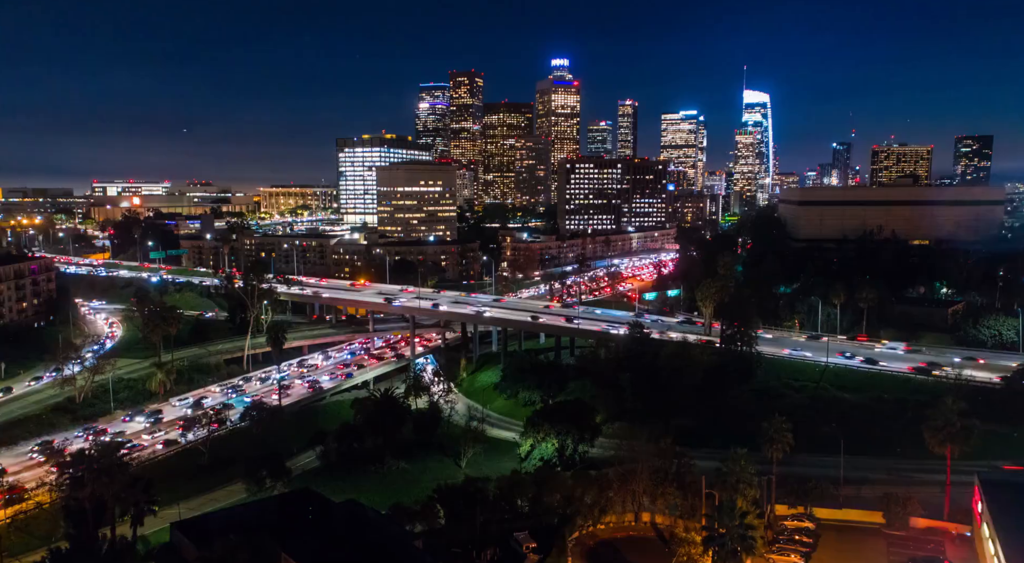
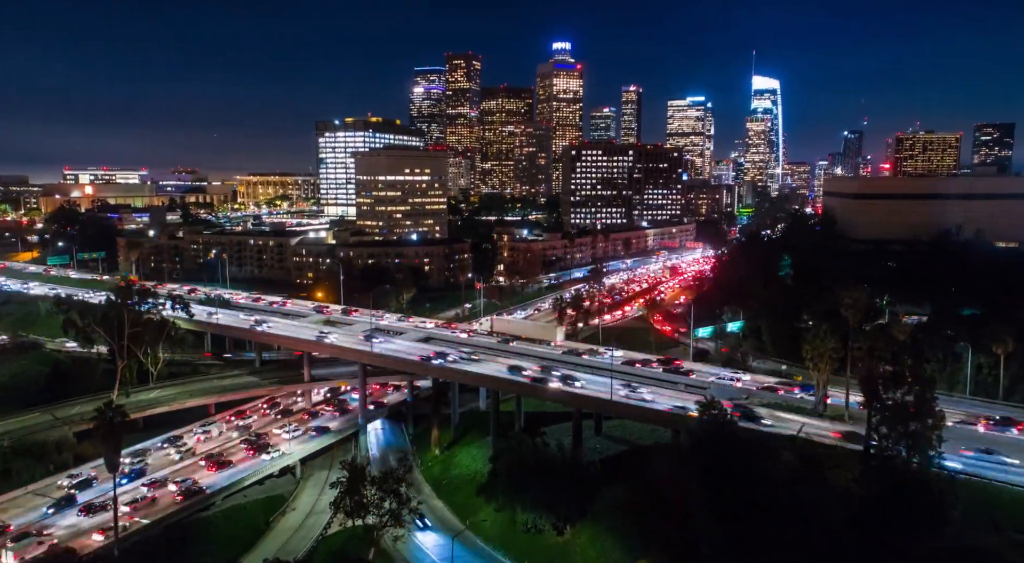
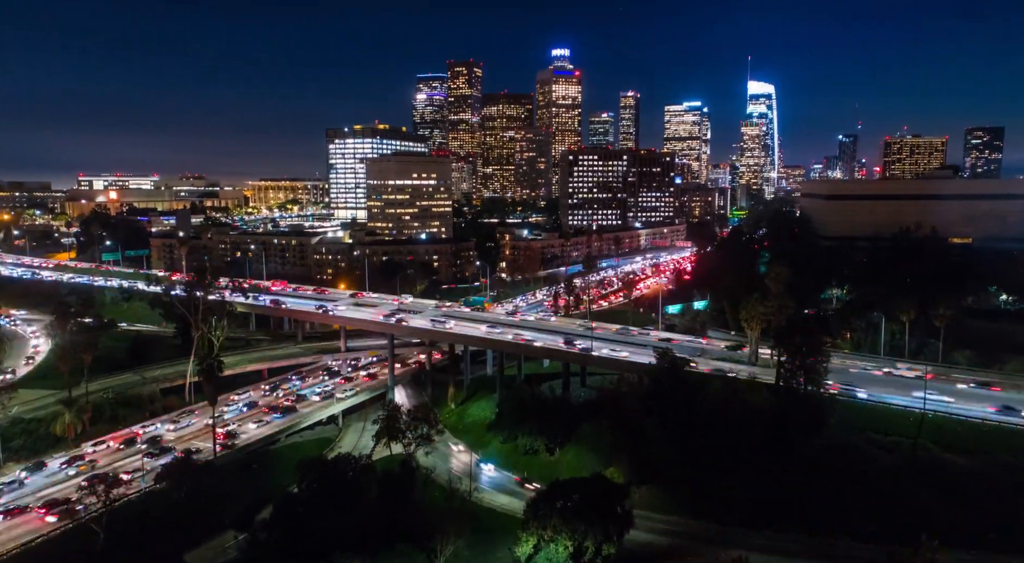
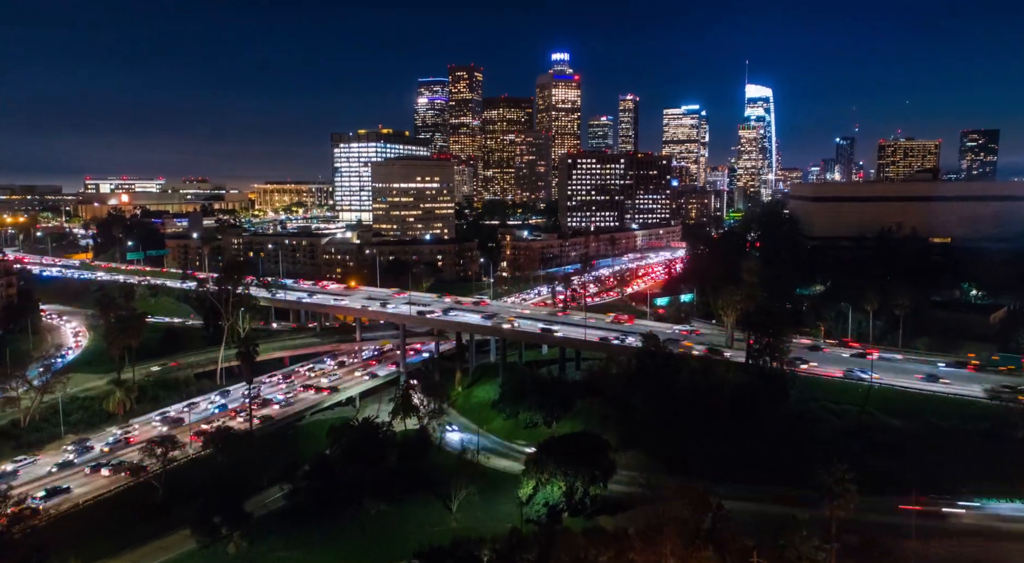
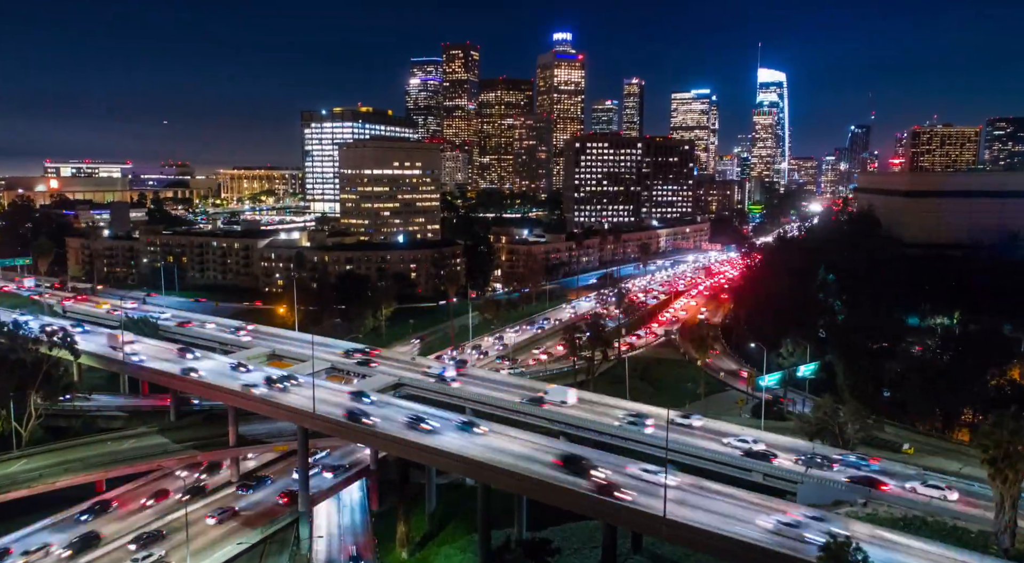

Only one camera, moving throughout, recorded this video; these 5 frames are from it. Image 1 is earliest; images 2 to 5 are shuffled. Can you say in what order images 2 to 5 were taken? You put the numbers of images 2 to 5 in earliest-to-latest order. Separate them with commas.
4, 3, 2, 5
